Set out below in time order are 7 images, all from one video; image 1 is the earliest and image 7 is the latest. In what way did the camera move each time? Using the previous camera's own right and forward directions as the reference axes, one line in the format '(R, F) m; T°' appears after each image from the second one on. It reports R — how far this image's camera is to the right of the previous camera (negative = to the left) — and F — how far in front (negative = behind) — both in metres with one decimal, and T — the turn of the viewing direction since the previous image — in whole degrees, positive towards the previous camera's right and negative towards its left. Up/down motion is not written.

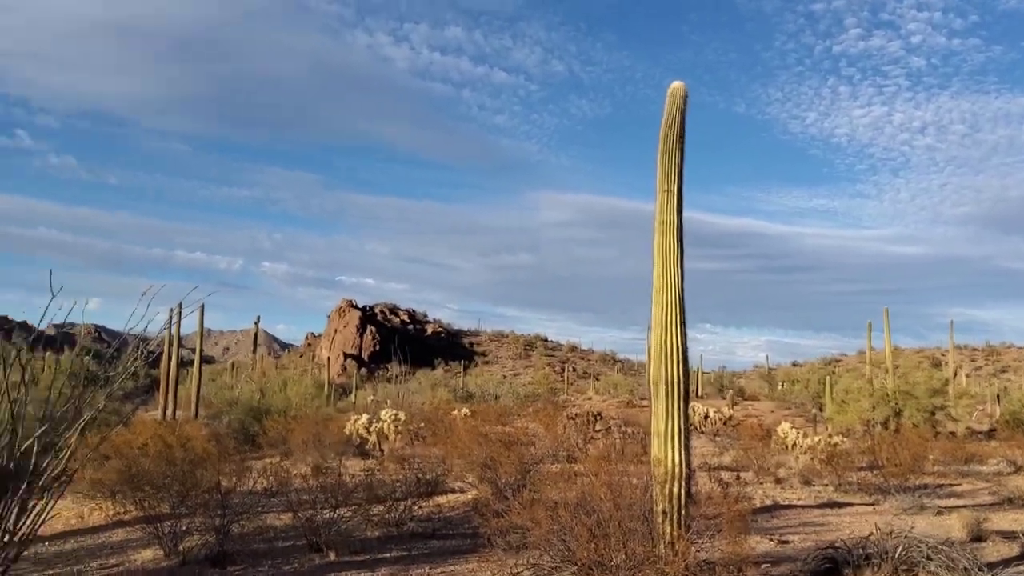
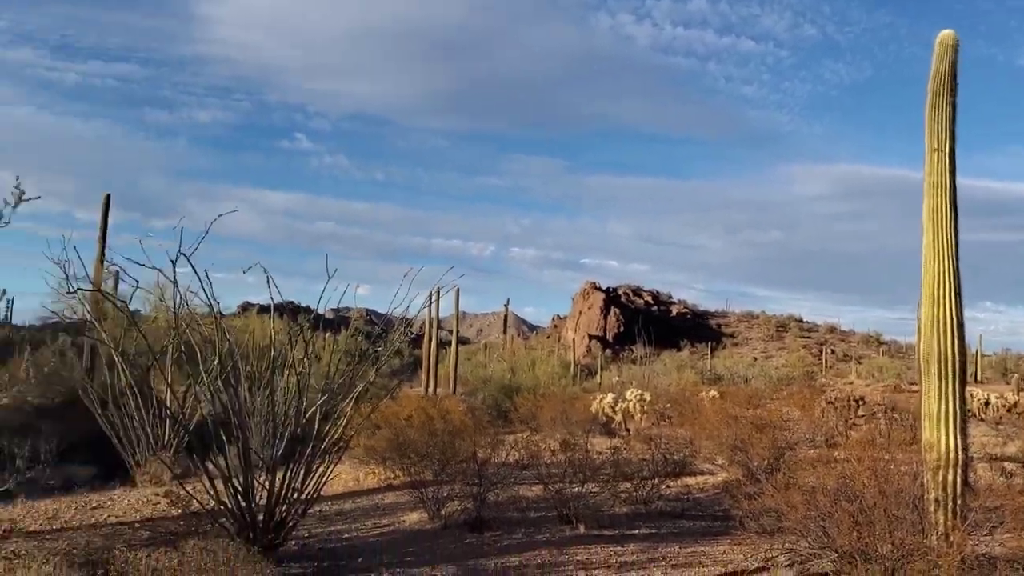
(0.0, 0.0) m; -16°
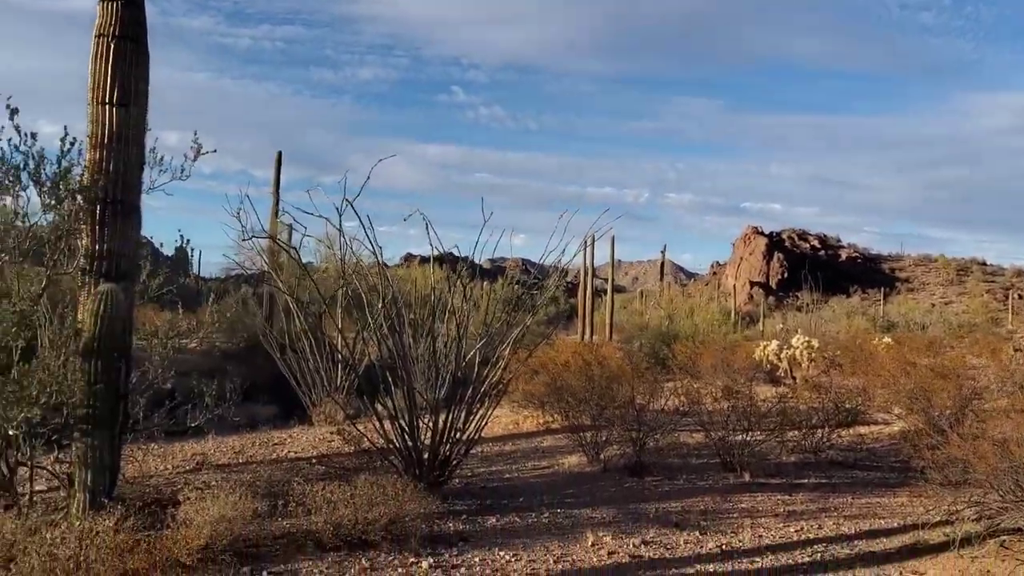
(0.0, +0.1) m; -10°
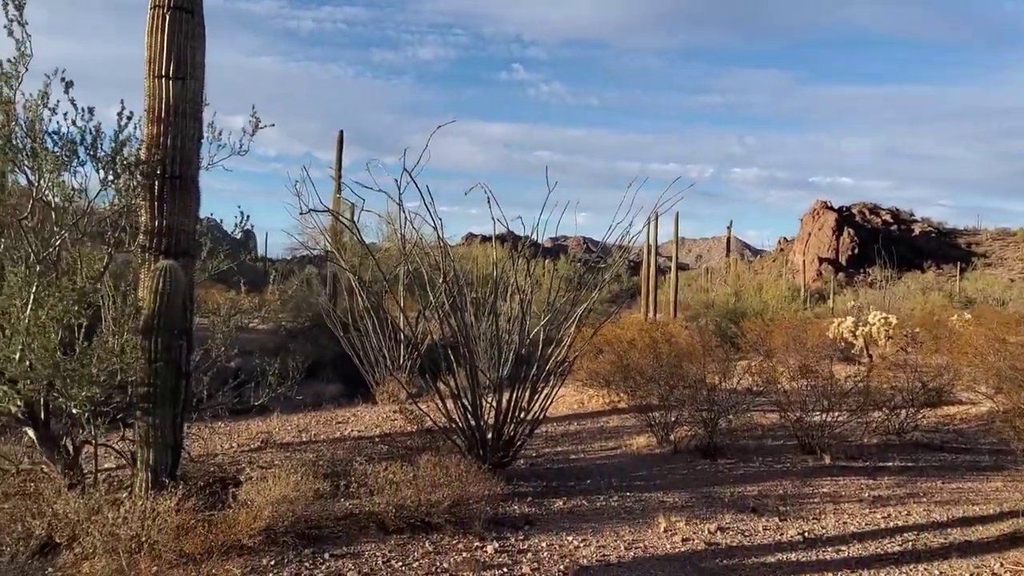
(0.0, +0.3) m; -4°
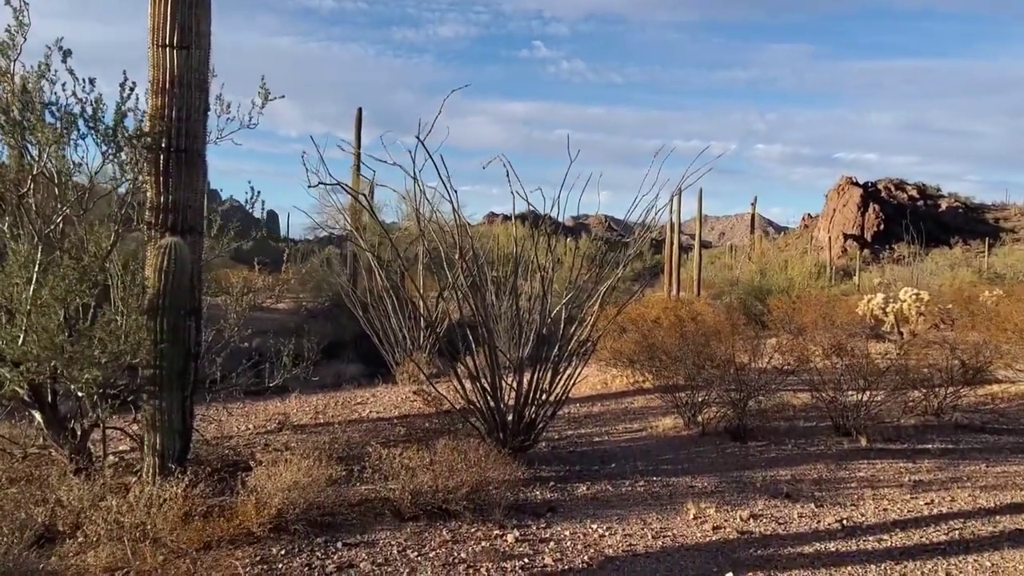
(0.0, +0.3) m; -1°
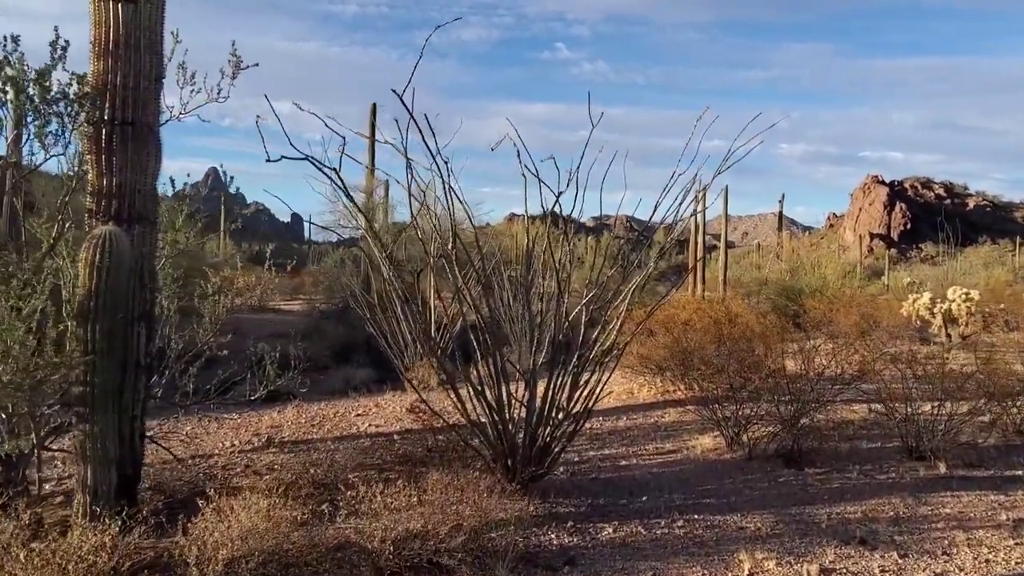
(+0.1, +1.1) m; -1°
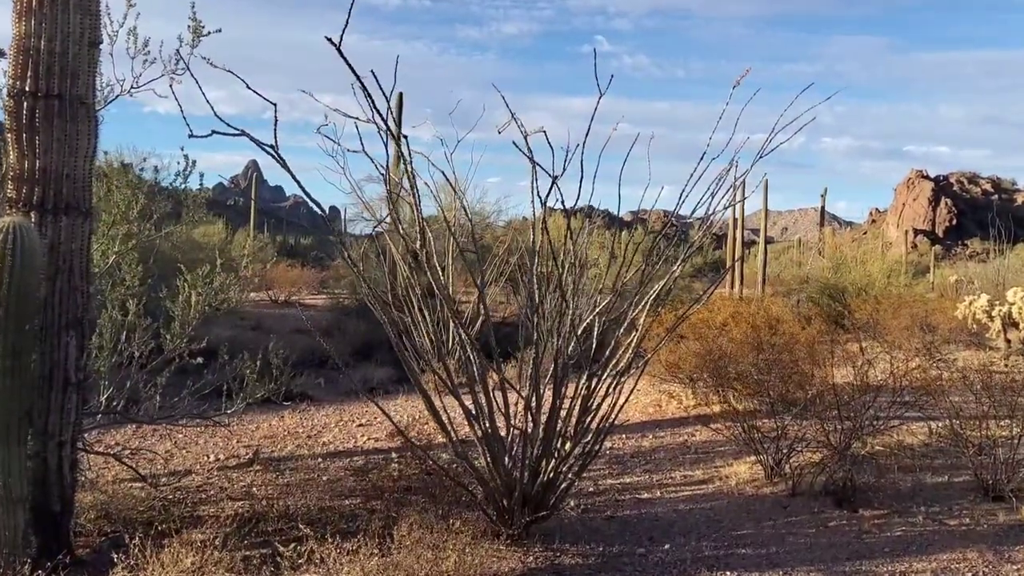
(+0.2, +0.9) m; -2°
